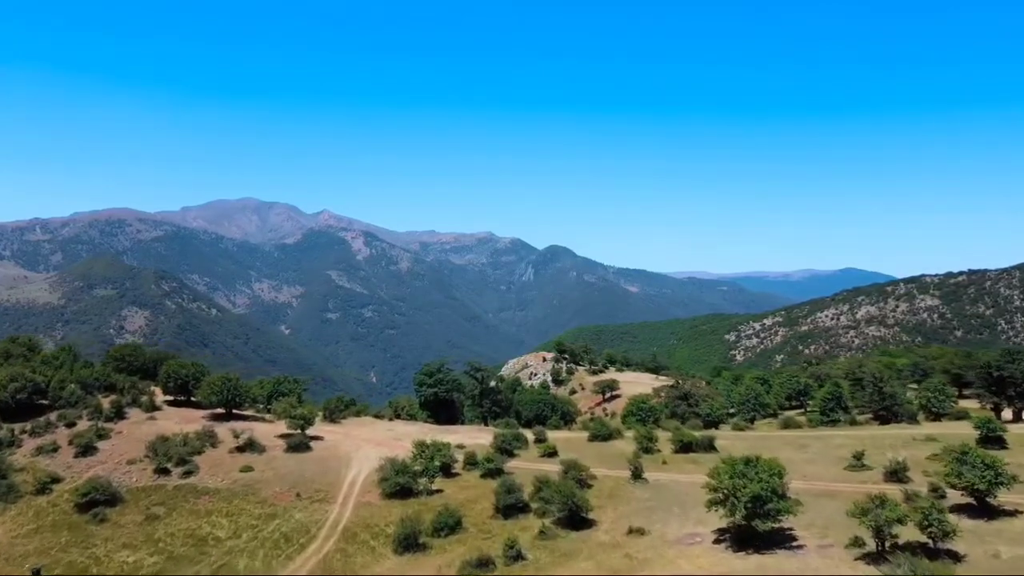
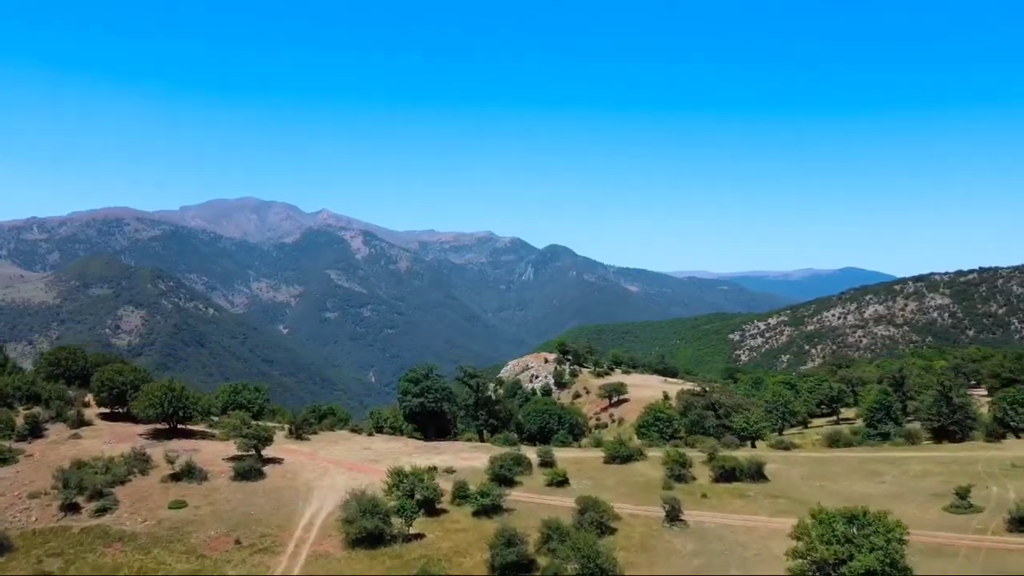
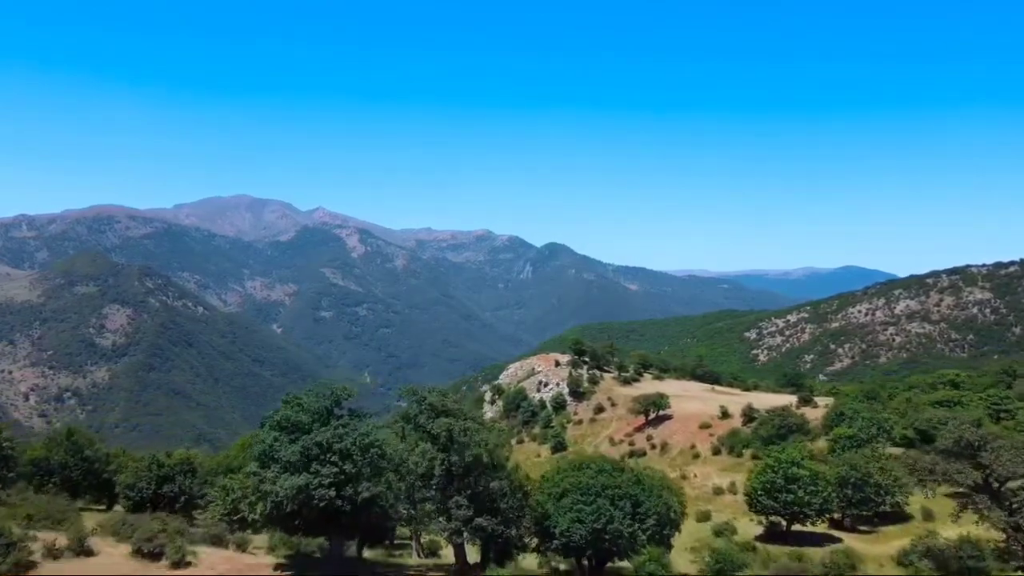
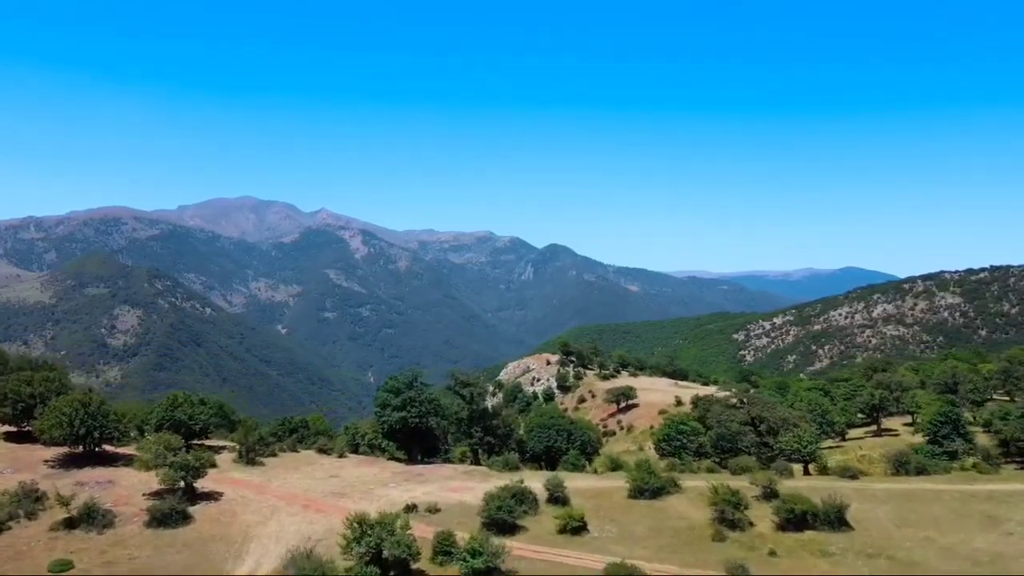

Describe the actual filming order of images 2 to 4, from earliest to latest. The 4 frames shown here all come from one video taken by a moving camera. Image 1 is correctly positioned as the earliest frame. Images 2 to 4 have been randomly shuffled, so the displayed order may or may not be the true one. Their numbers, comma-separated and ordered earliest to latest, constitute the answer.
2, 4, 3
